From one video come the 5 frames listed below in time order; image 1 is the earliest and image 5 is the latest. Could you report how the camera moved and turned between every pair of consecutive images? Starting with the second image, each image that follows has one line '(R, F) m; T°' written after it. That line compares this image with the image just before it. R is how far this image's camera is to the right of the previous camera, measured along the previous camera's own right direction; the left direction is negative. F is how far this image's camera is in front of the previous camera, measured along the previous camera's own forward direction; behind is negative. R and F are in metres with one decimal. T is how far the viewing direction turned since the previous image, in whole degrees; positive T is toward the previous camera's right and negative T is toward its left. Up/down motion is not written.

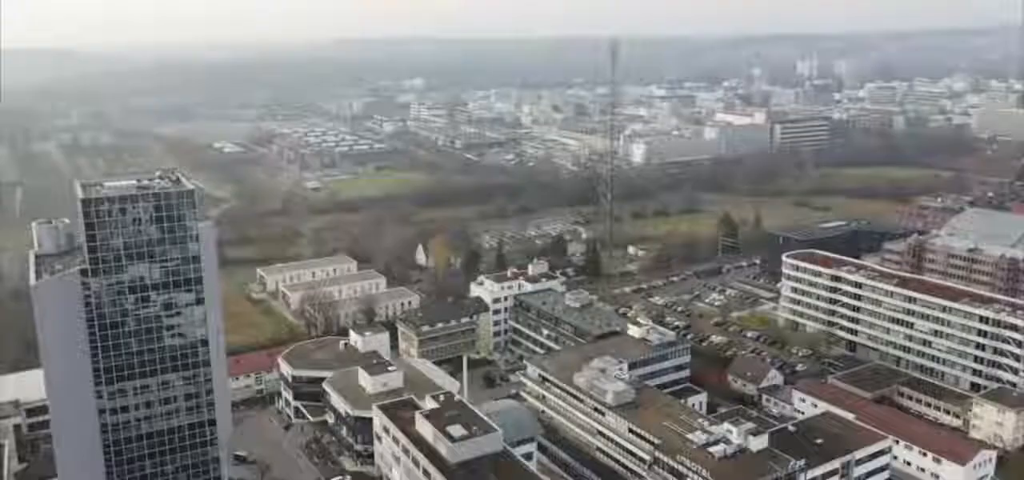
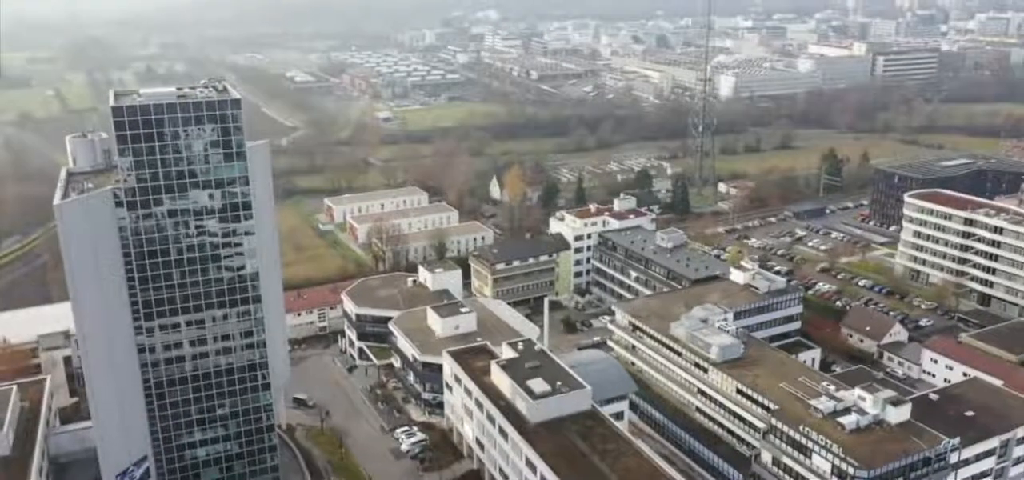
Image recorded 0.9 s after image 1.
(-1.2, +7.0) m; -5°
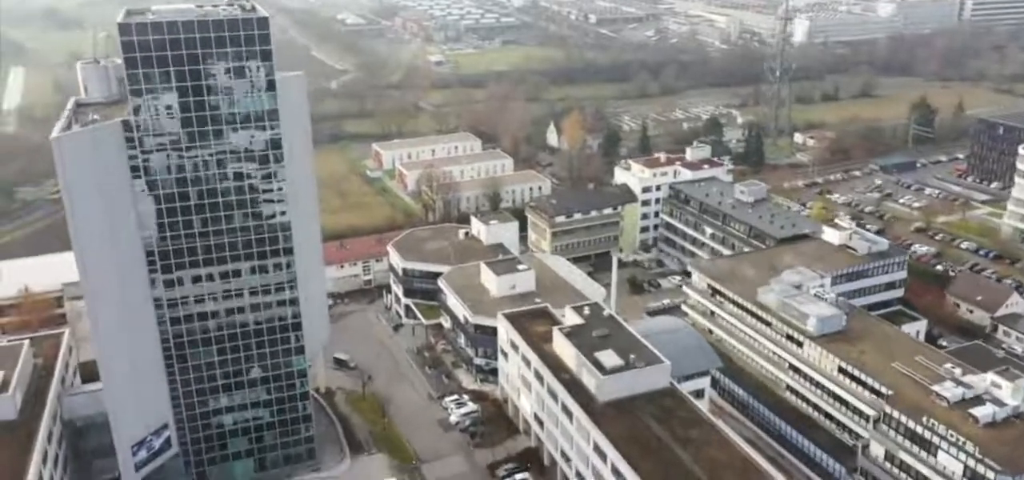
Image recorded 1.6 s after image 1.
(-0.8, +5.8) m; -3°
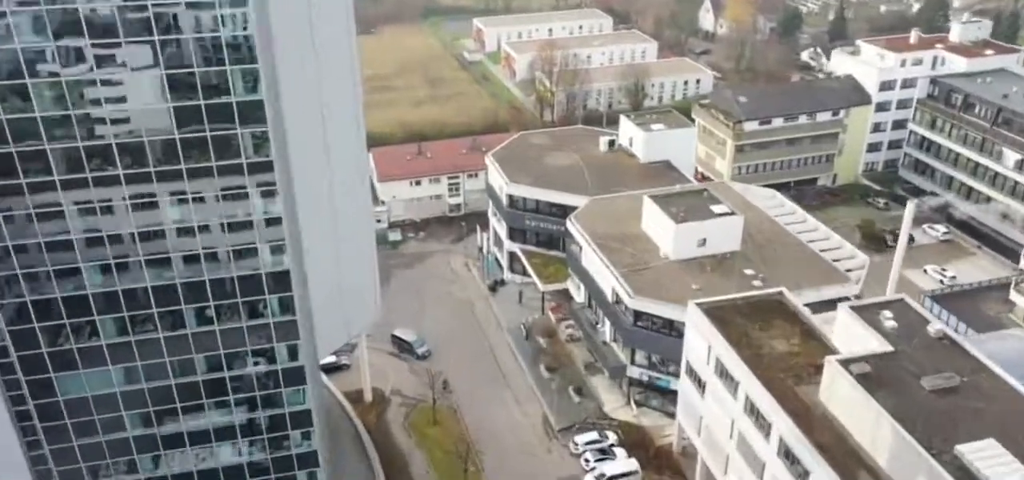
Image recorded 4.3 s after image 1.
(-3.0, +20.4) m; -7°
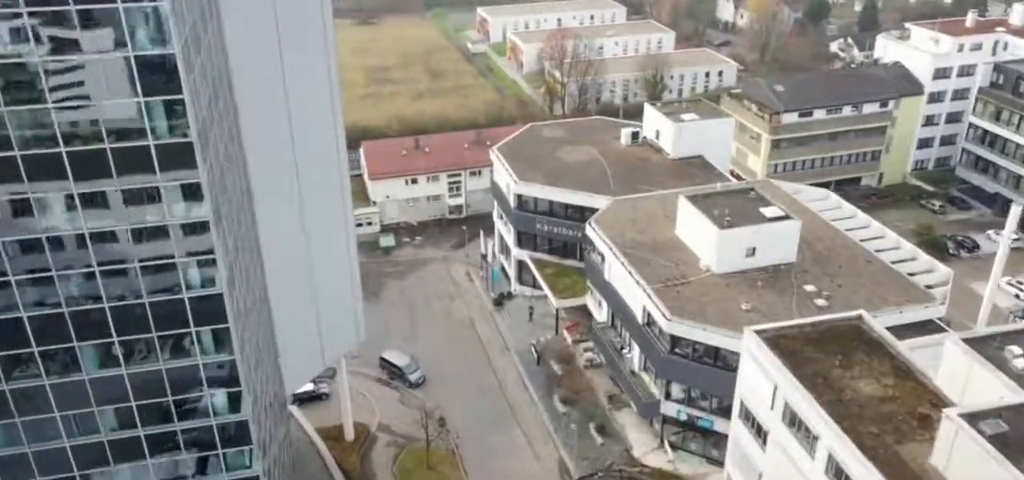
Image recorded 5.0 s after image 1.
(-0.2, +4.5) m; 0°
